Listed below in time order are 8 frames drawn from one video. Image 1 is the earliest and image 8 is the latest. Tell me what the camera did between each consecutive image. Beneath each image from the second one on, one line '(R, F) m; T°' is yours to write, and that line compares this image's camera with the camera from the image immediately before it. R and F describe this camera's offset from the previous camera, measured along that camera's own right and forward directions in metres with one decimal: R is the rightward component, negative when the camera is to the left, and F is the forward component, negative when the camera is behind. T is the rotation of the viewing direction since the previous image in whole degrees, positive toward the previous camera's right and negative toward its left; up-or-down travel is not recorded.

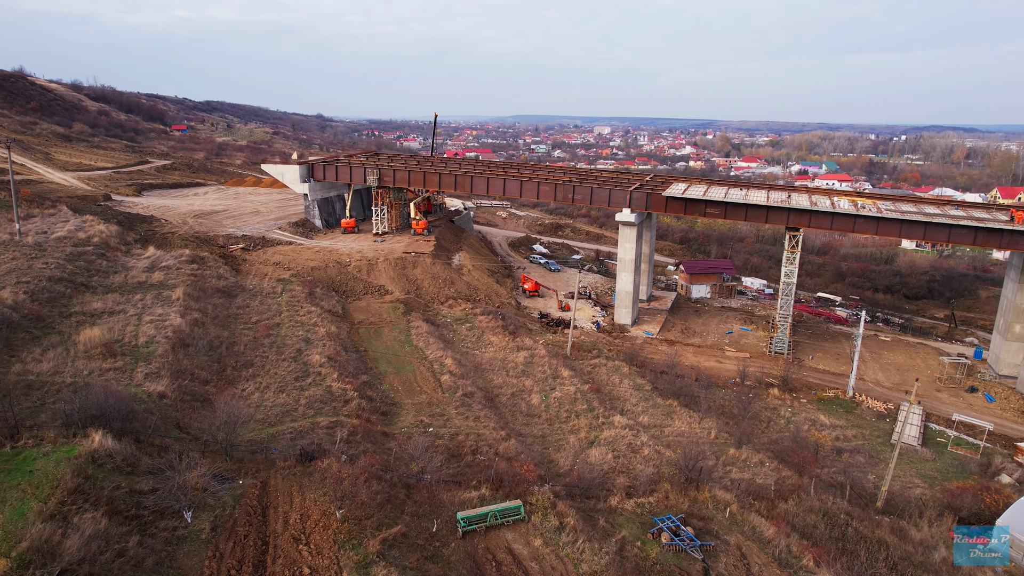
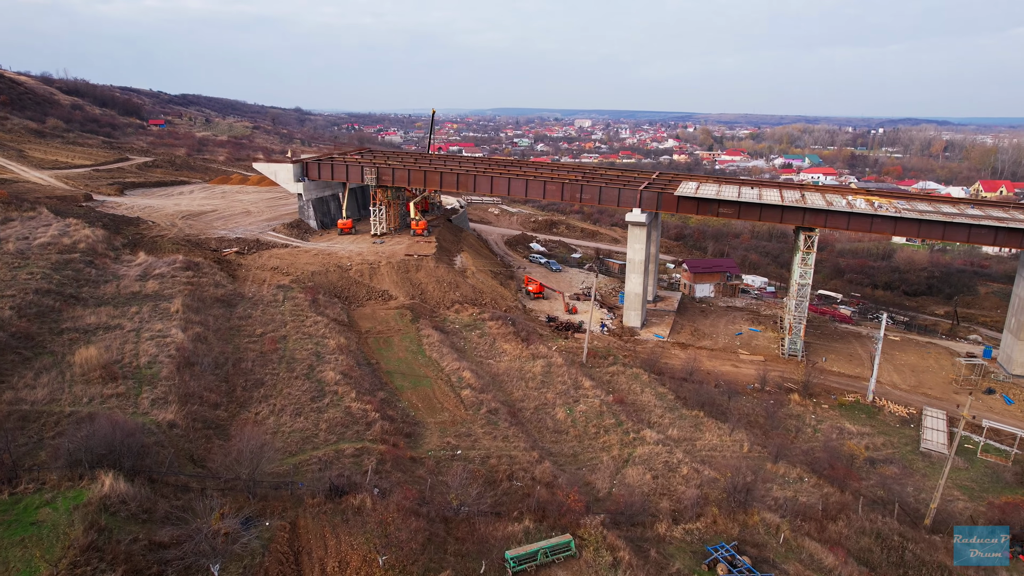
(-1.2, +1.0) m; +2°
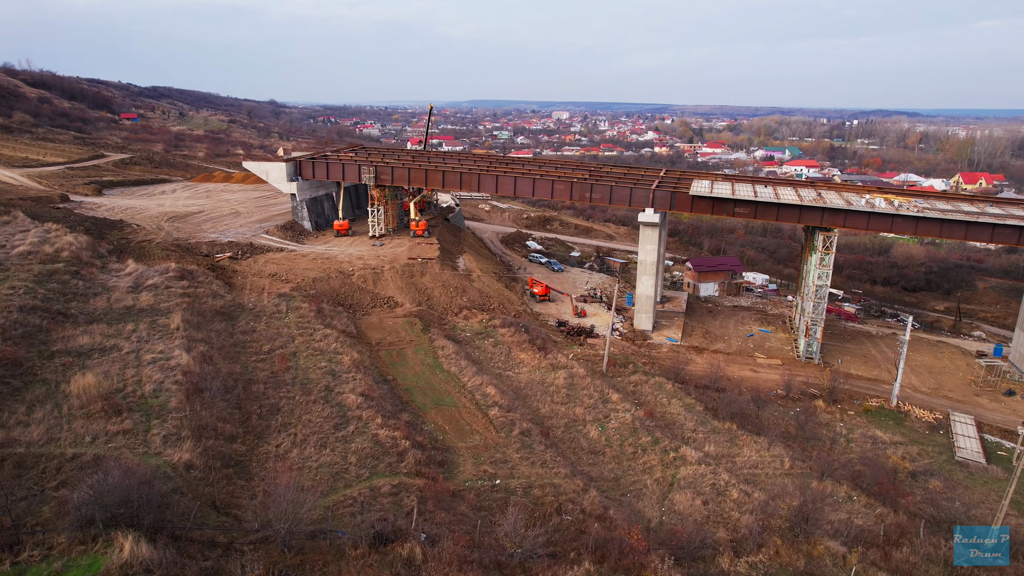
(-1.4, +1.2) m; +2°
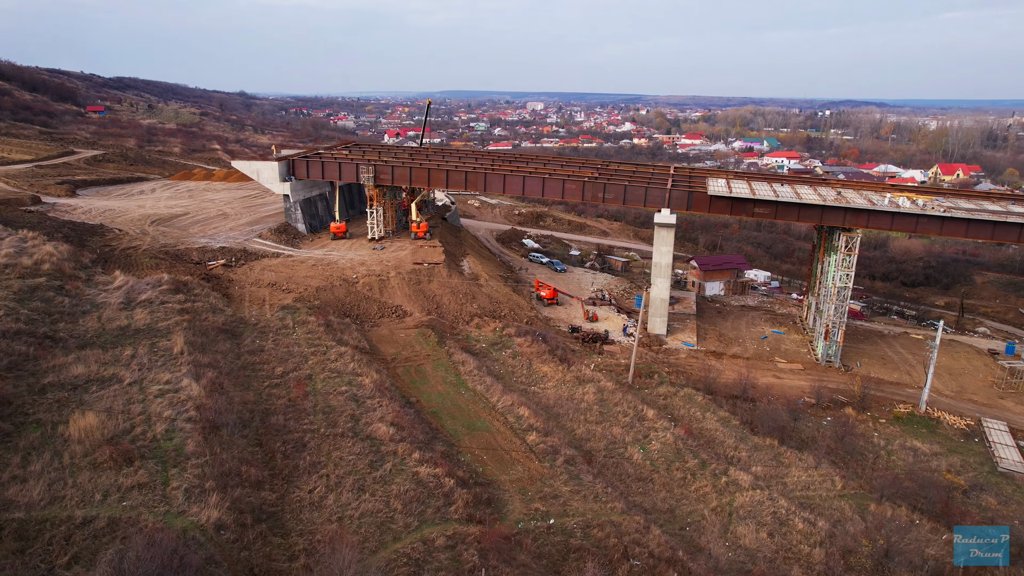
(-1.6, +1.4) m; +2°
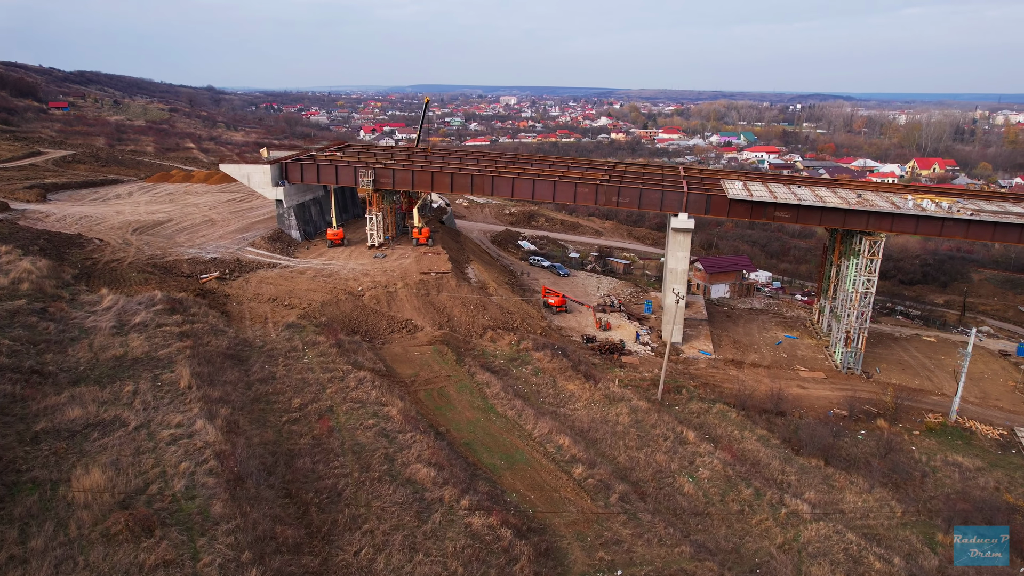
(-1.6, +1.4) m; +2°
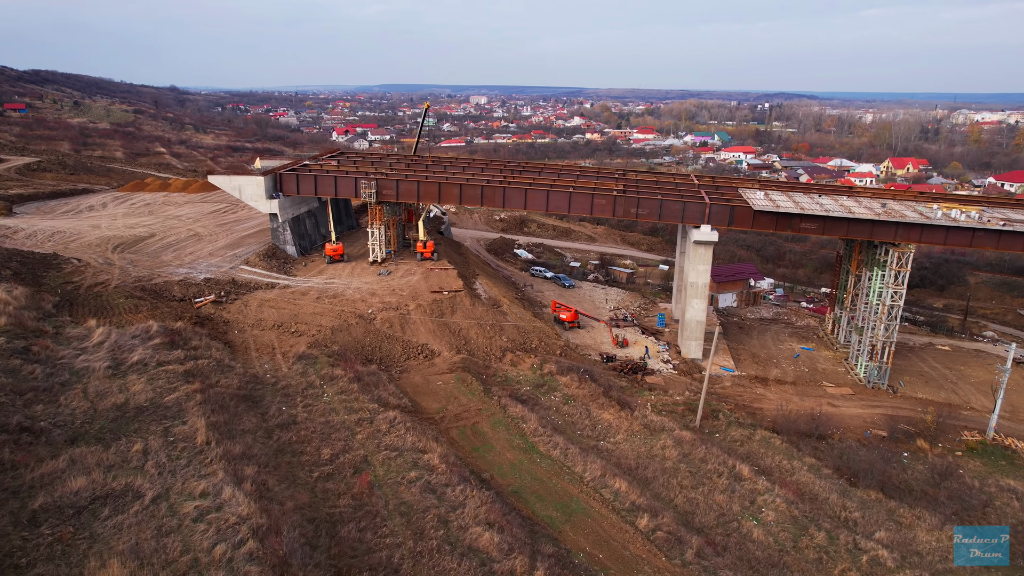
(-1.8, +1.5) m; +3°
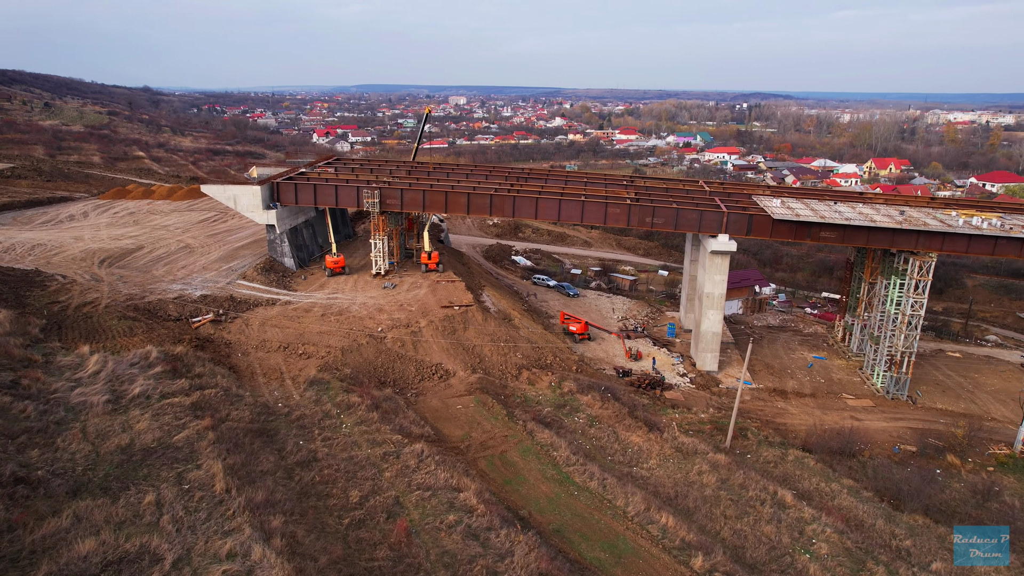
(-1.2, +1.0) m; +2°
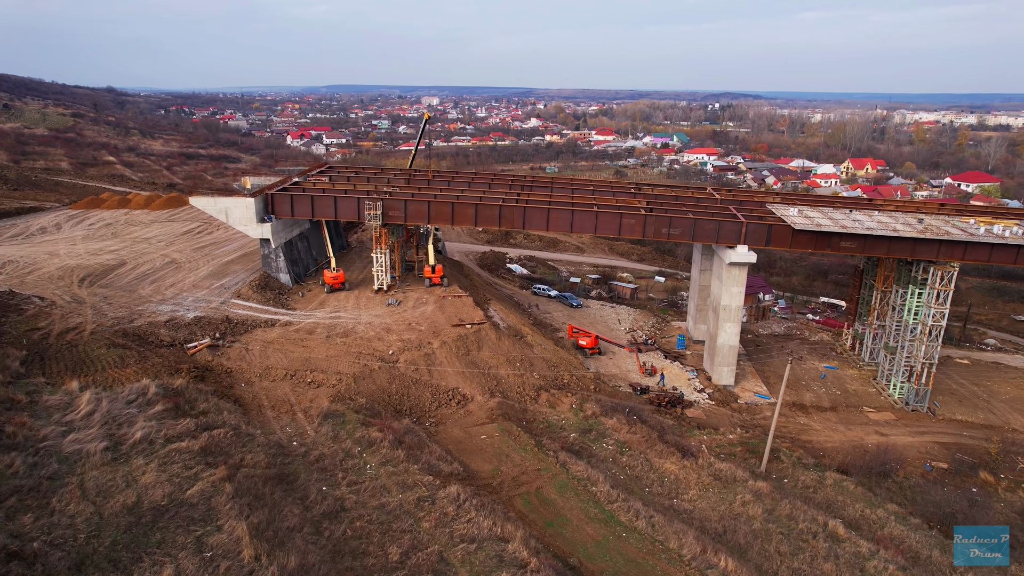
(-1.4, +1.2) m; +2°
